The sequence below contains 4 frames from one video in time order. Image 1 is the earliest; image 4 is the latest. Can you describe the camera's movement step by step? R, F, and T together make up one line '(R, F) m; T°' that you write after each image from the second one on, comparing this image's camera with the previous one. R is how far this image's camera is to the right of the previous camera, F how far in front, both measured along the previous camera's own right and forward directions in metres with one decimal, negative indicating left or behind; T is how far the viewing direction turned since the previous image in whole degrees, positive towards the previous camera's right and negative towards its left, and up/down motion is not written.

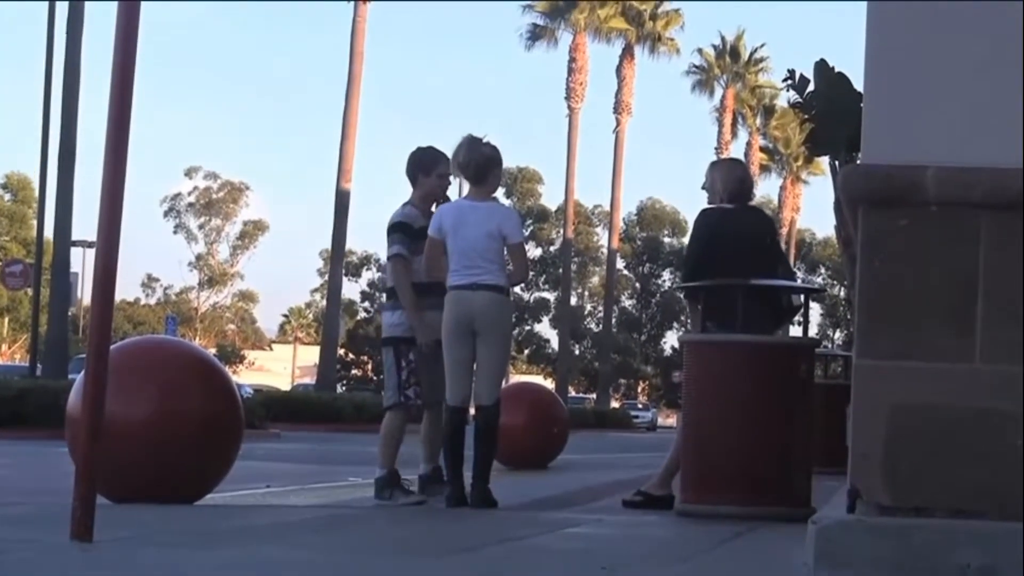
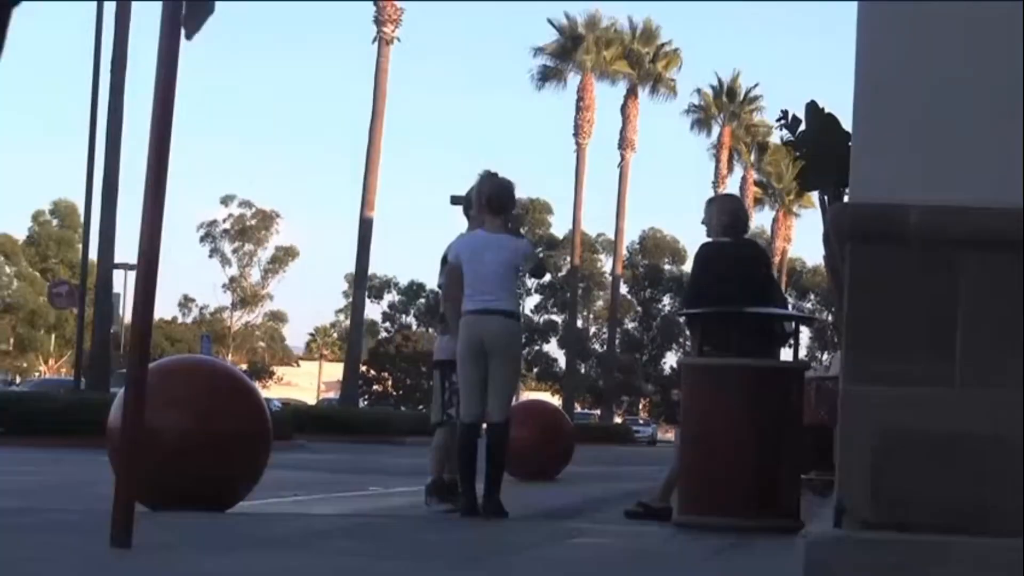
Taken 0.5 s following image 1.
(0.0, -0.3) m; -1°
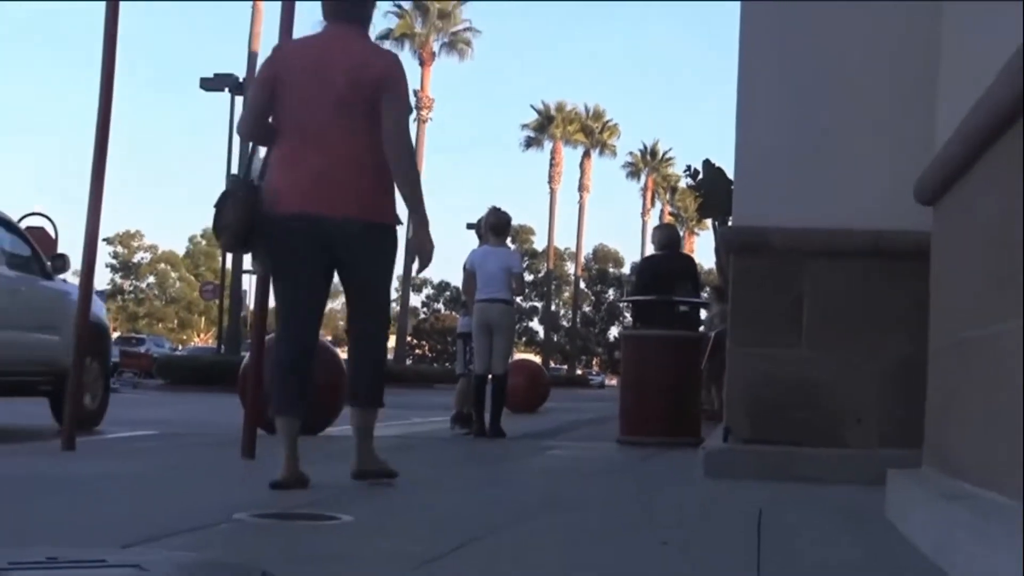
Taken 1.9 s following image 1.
(+0.2, -2.2) m; -2°
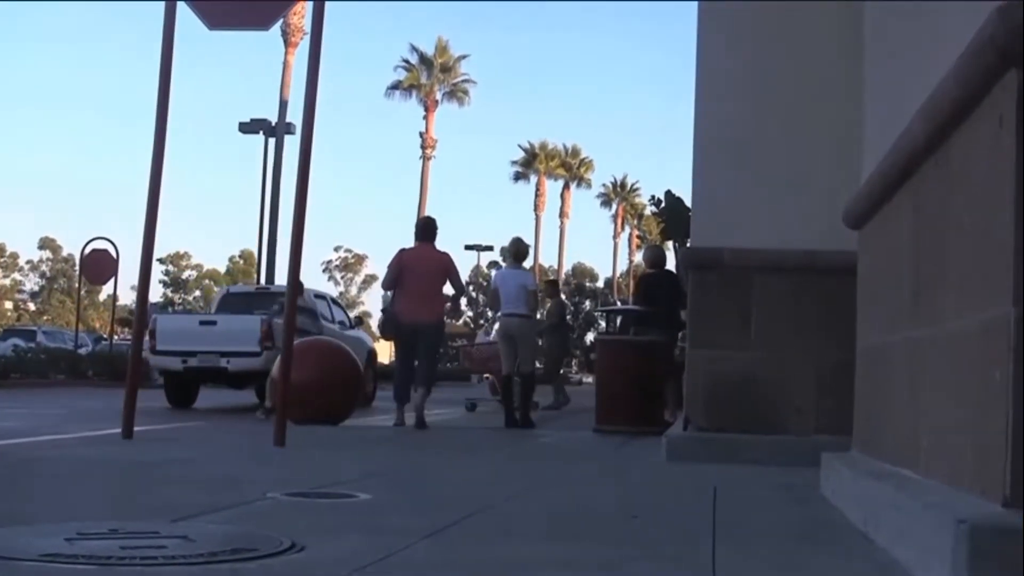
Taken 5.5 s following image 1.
(+0.1, -1.2) m; 0°
